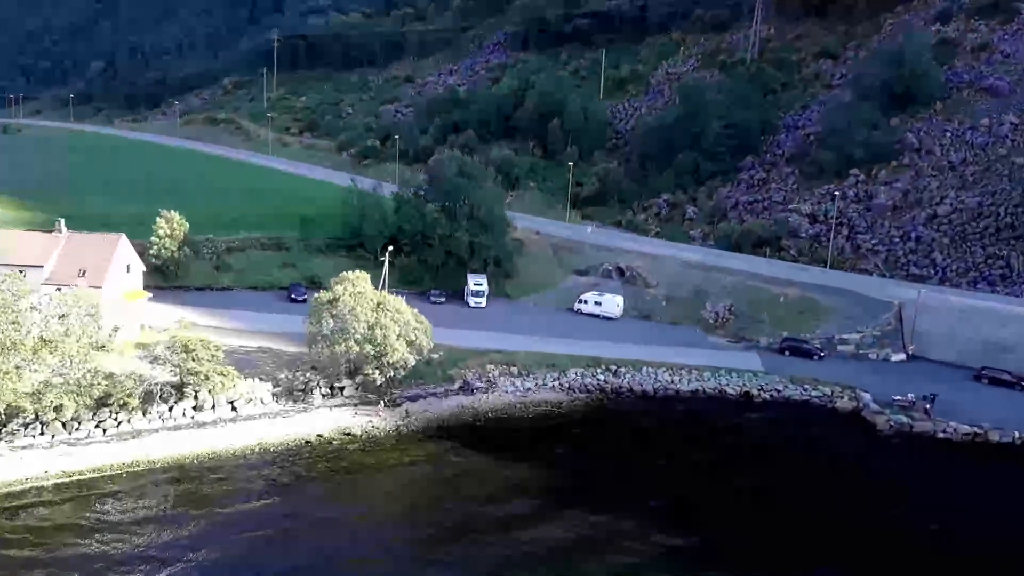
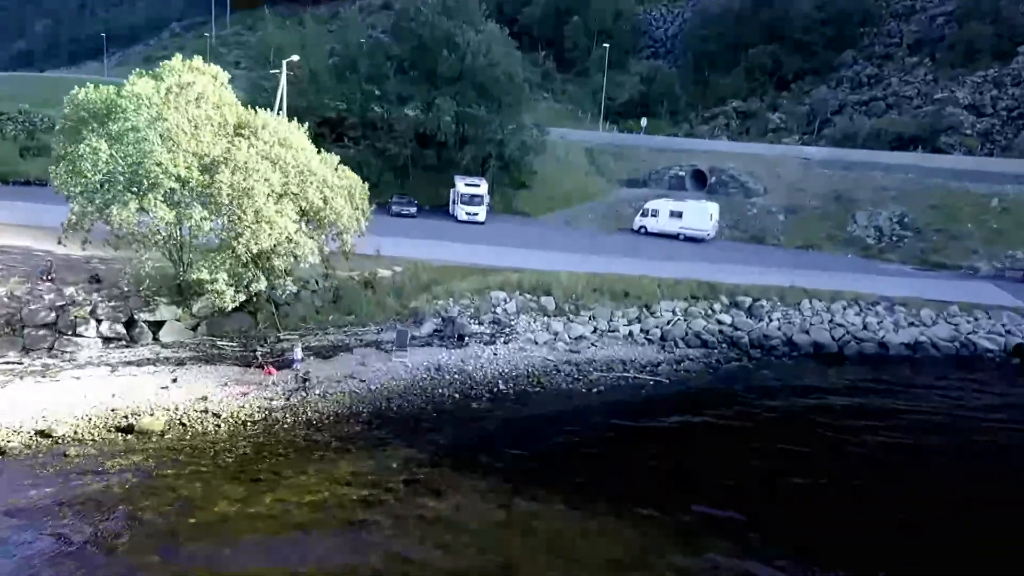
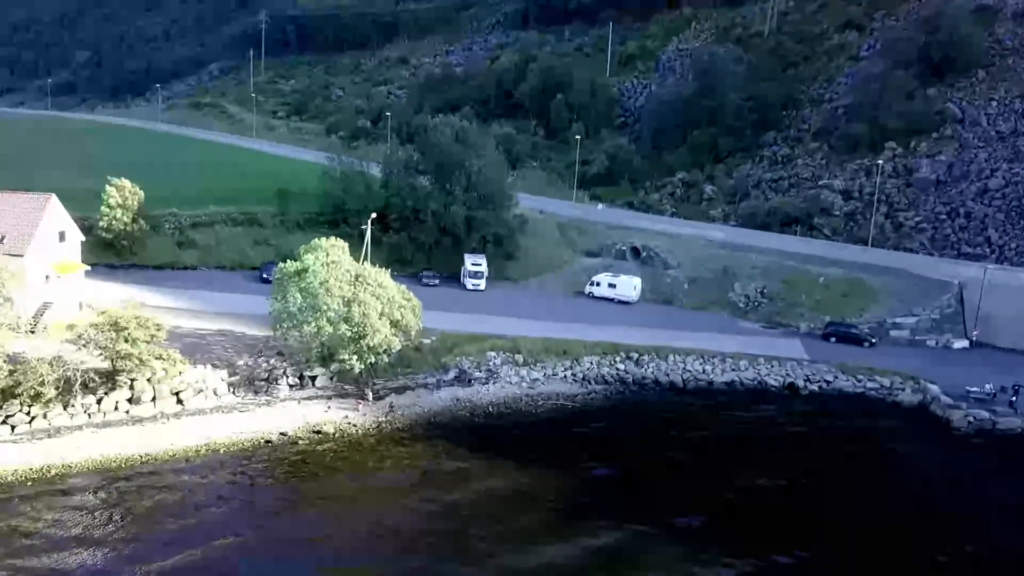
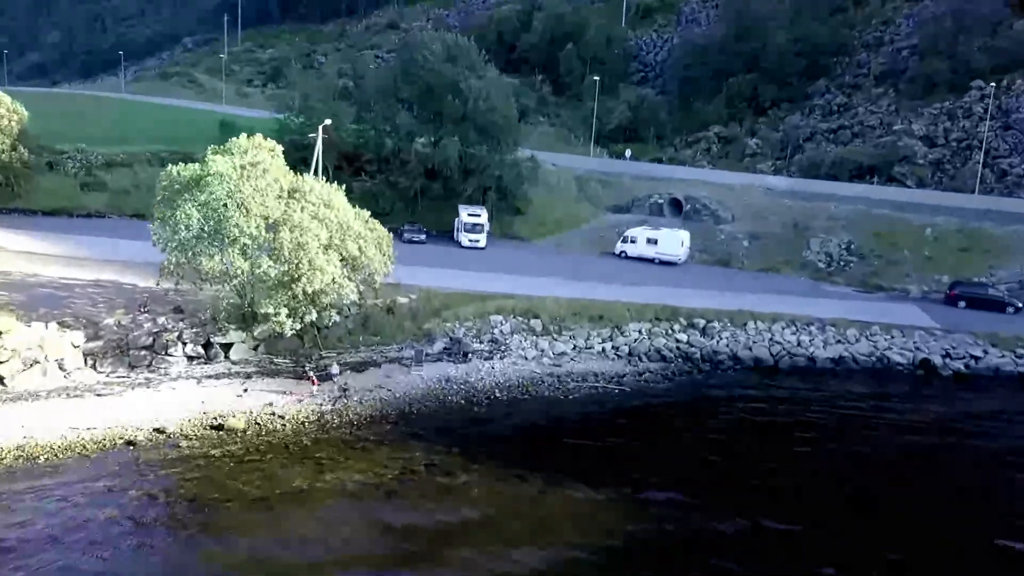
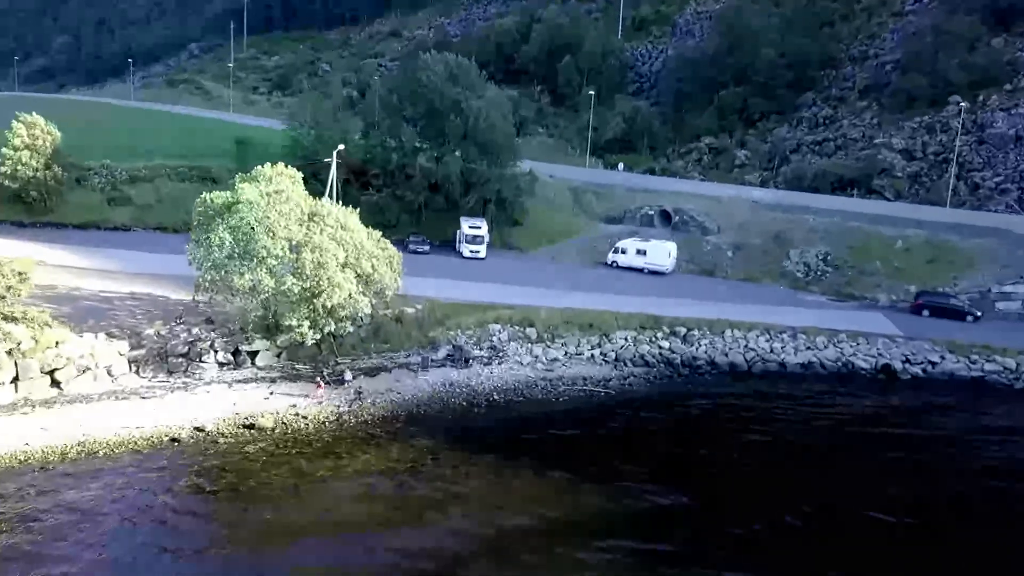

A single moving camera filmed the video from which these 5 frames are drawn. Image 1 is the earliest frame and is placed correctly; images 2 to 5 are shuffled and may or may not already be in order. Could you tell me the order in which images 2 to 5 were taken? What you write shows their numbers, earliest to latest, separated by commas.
3, 5, 4, 2
